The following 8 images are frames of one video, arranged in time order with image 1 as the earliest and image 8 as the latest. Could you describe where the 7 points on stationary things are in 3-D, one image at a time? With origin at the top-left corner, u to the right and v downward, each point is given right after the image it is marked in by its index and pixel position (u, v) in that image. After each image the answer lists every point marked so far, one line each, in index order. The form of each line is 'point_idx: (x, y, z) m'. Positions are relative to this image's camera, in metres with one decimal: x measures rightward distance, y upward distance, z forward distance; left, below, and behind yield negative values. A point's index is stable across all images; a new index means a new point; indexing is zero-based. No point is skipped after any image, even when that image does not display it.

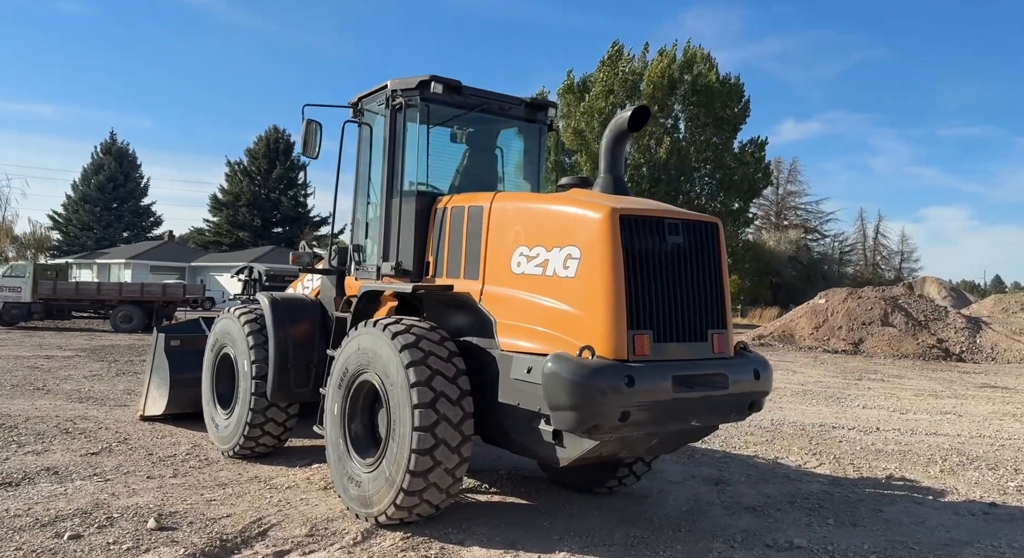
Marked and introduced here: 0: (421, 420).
0: (-0.5, -0.7, +3.7) m
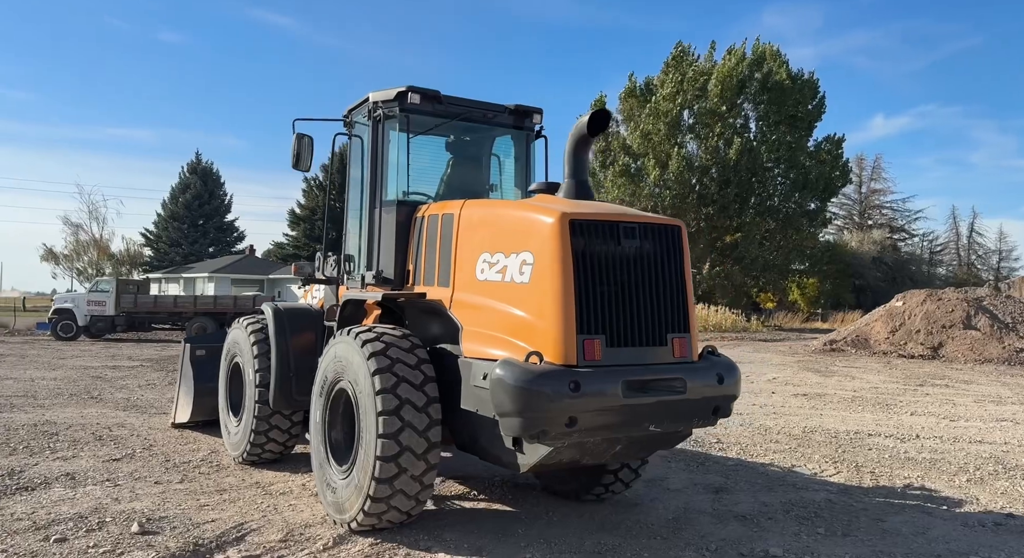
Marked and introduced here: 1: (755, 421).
0: (-0.6, -0.7, +3.7) m
1: (+3.3, -1.9, +10.2) m
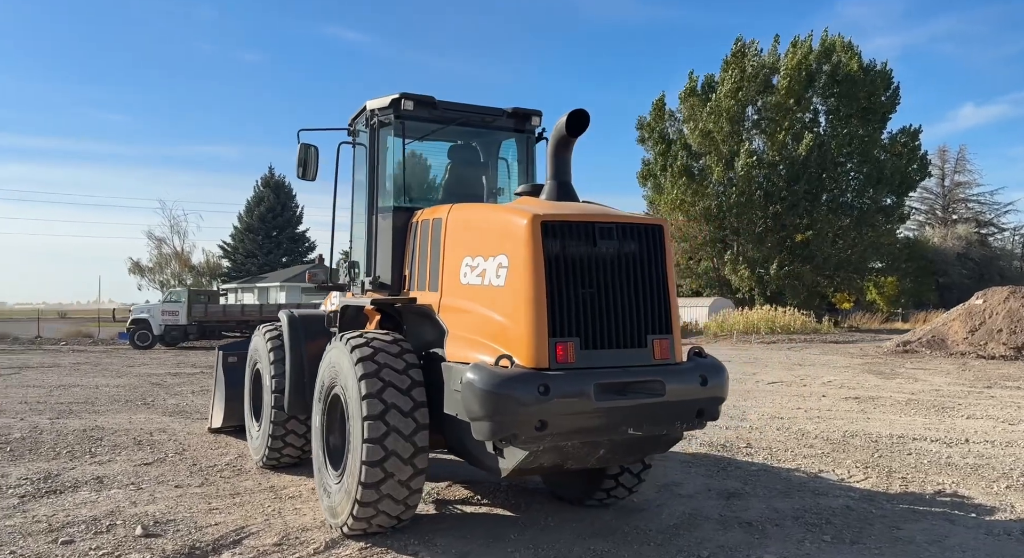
0: (-0.7, -0.8, +3.7) m
1: (+3.7, -1.9, +9.9) m
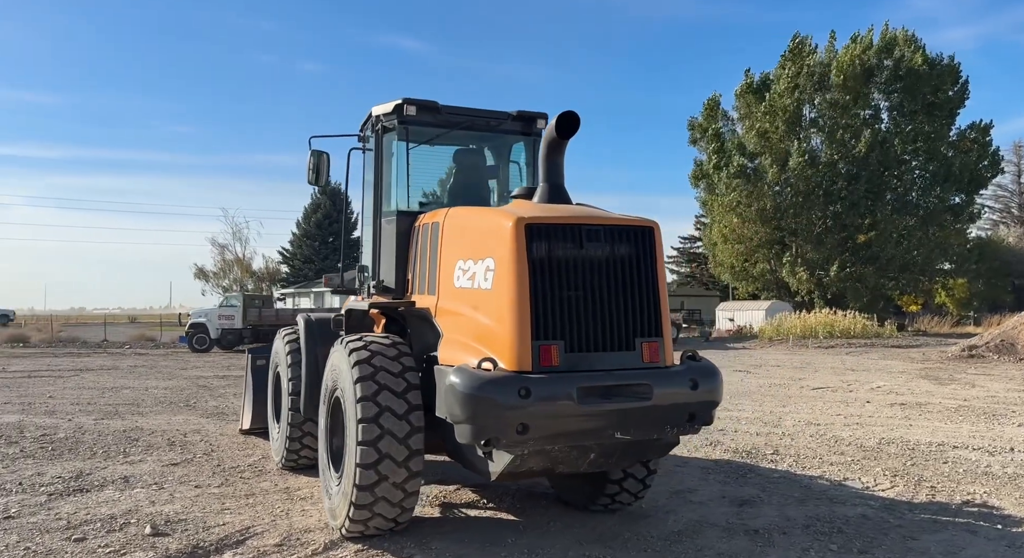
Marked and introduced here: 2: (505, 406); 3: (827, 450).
0: (-0.7, -0.8, +3.8) m
1: (+4.1, -2.0, +9.6) m
2: (0.0, -0.5, +3.0) m
3: (+3.3, -1.8, +7.9) m
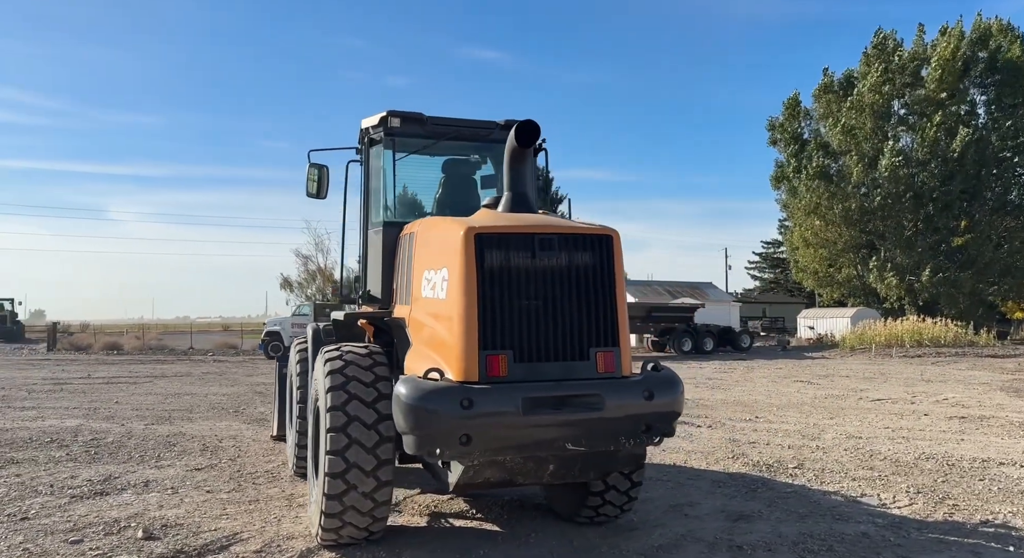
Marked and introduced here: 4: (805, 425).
0: (-0.9, -0.8, +3.8) m
1: (+4.4, -2.0, +9.2) m
2: (-0.3, -0.6, +3.0) m
3: (+3.5, -1.9, +7.6) m
4: (+4.6, -2.3, +11.8) m
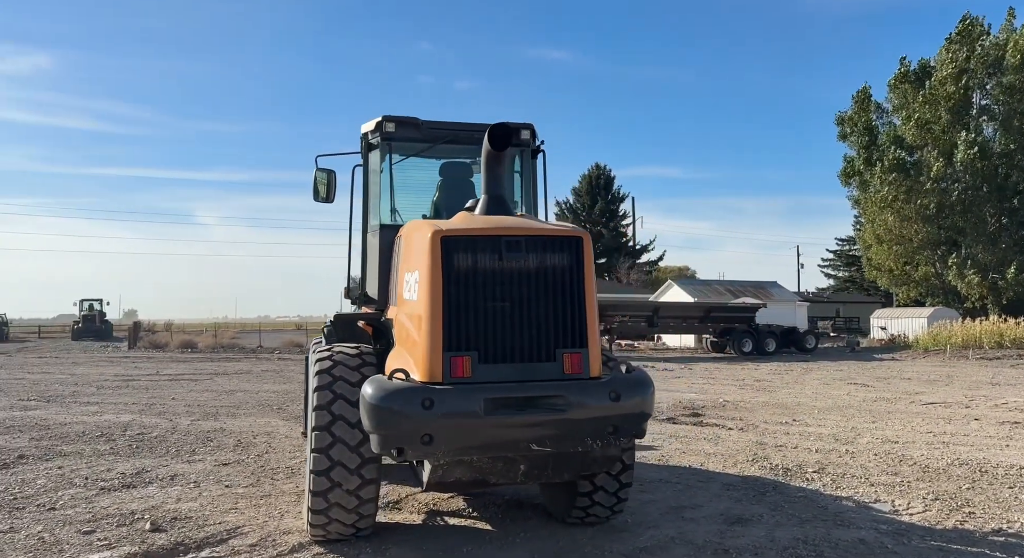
0: (-1.0, -0.9, +3.9) m
1: (+4.7, -2.0, +8.9) m
2: (-0.4, -0.6, +3.1) m
3: (+3.7, -1.9, +7.4) m
4: (+5.1, -2.3, +11.5) m
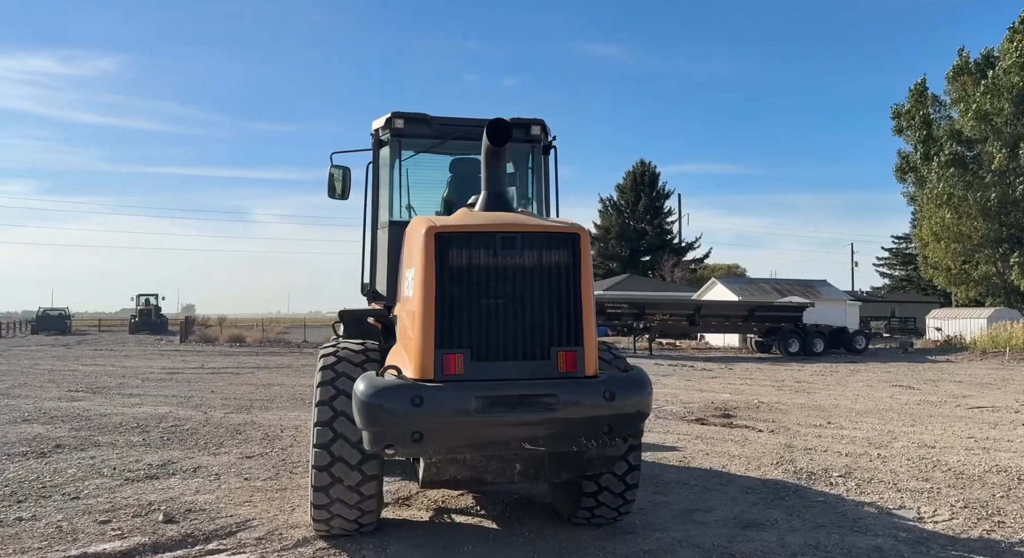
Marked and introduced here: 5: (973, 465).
0: (-1.0, -0.8, +3.9) m
1: (+4.9, -2.0, +8.6) m
2: (-0.5, -0.6, +3.1) m
3: (+3.8, -1.9, +7.1) m
4: (+5.5, -2.3, +11.2) m
5: (+4.8, -2.0, +7.9) m
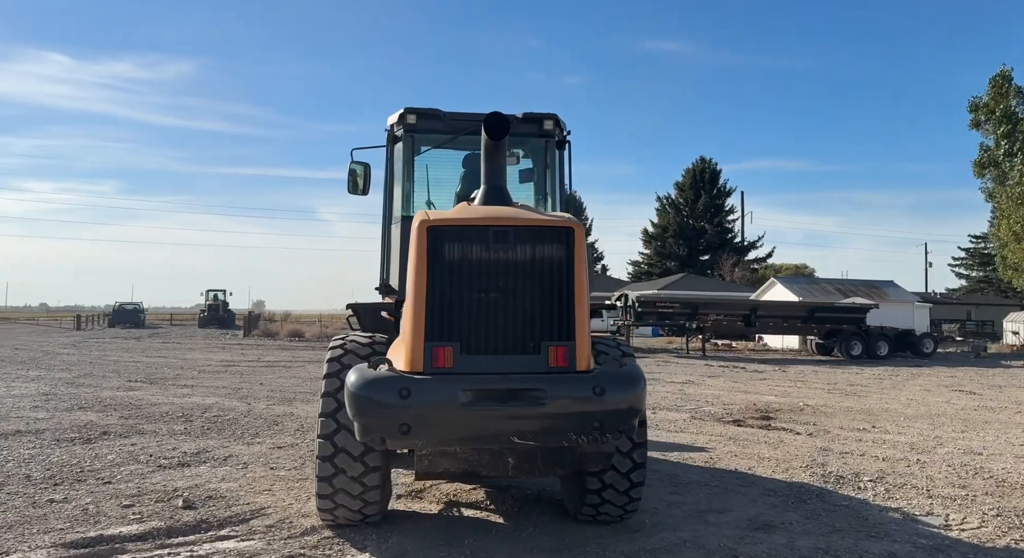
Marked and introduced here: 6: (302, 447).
0: (-1.0, -0.8, +4.0) m
1: (+5.2, -2.0, +8.3) m
2: (-0.5, -0.5, +3.1) m
3: (+4.0, -1.8, +6.9) m
4: (+5.9, -2.3, +10.8) m
5: (+5.1, -2.0, +7.6) m
6: (-2.2, -1.8, +7.8) m
